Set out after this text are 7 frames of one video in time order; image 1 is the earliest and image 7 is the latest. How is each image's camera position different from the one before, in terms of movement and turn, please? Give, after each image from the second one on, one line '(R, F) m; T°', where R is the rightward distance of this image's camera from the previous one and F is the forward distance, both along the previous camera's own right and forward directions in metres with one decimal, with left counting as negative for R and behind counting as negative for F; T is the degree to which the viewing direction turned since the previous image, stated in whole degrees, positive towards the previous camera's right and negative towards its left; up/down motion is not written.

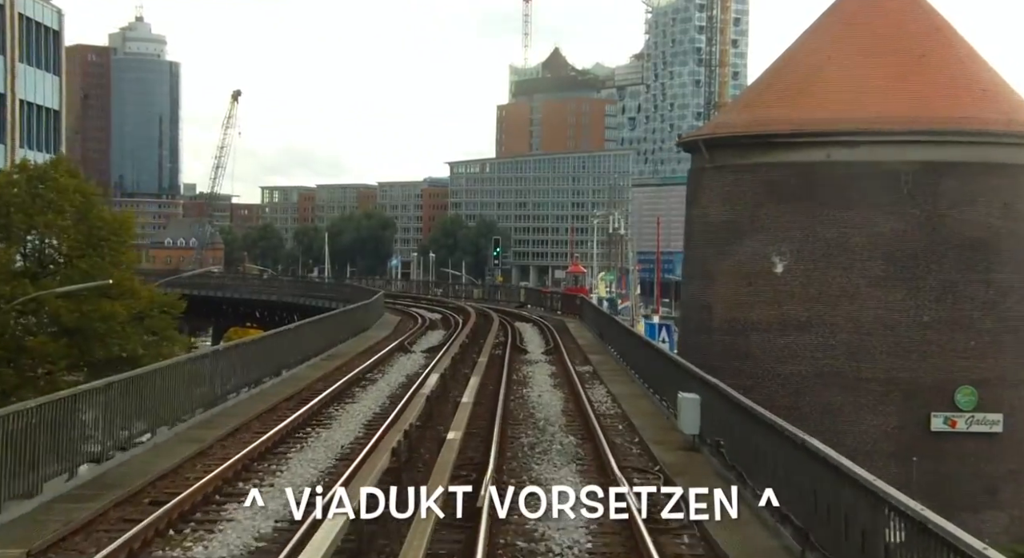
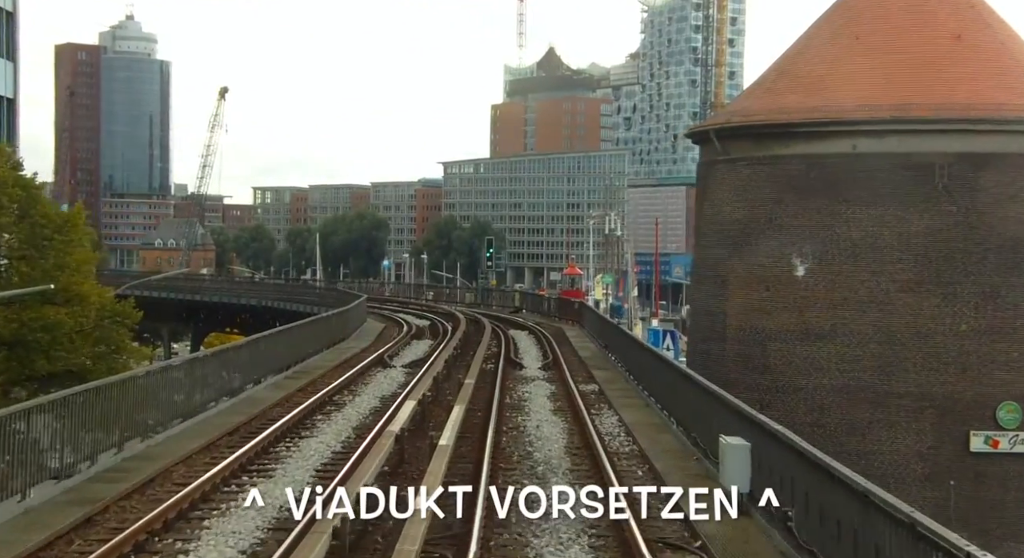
(0.0, +2.8) m; 0°
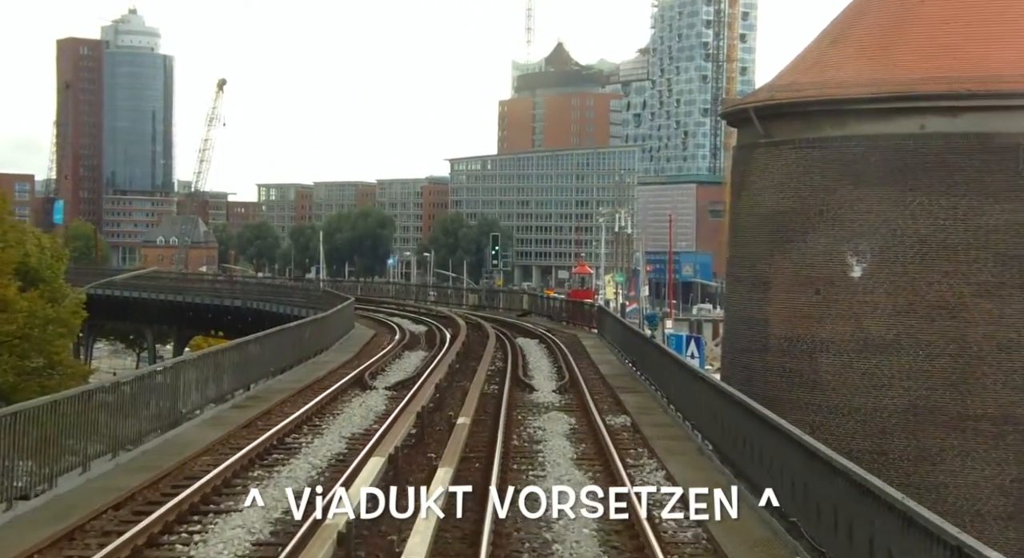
(0.0, +3.9) m; 0°
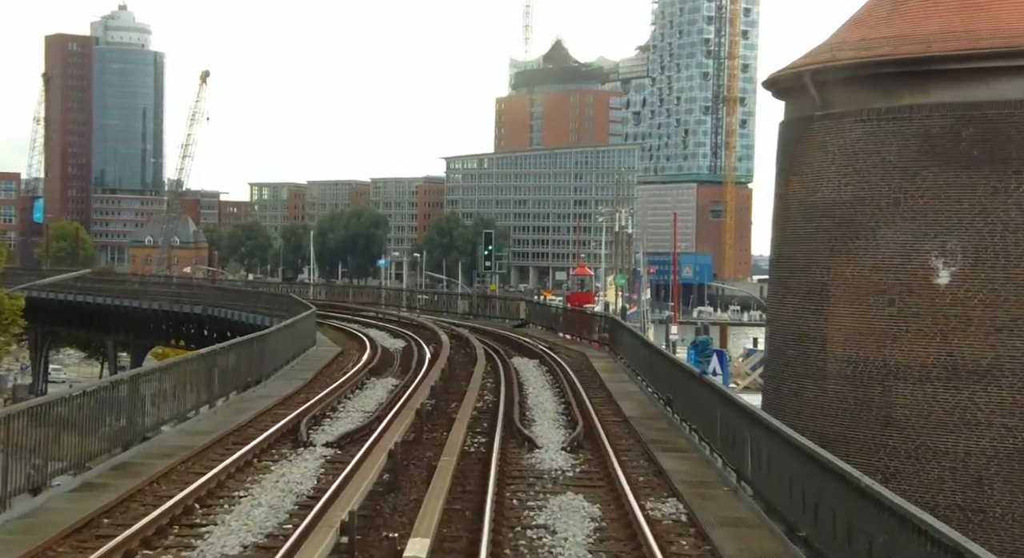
(0.0, +4.9) m; 0°
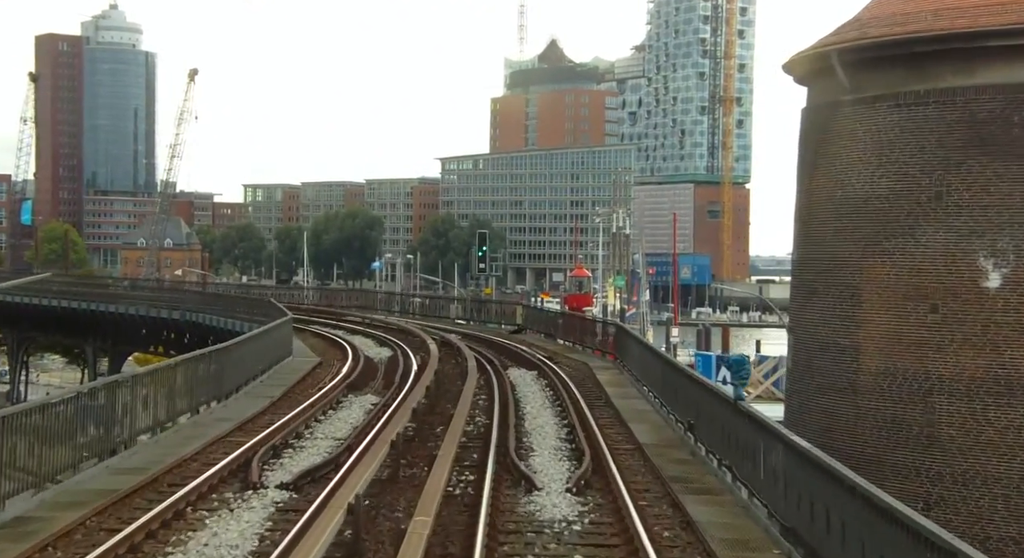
(0.0, +2.1) m; 0°
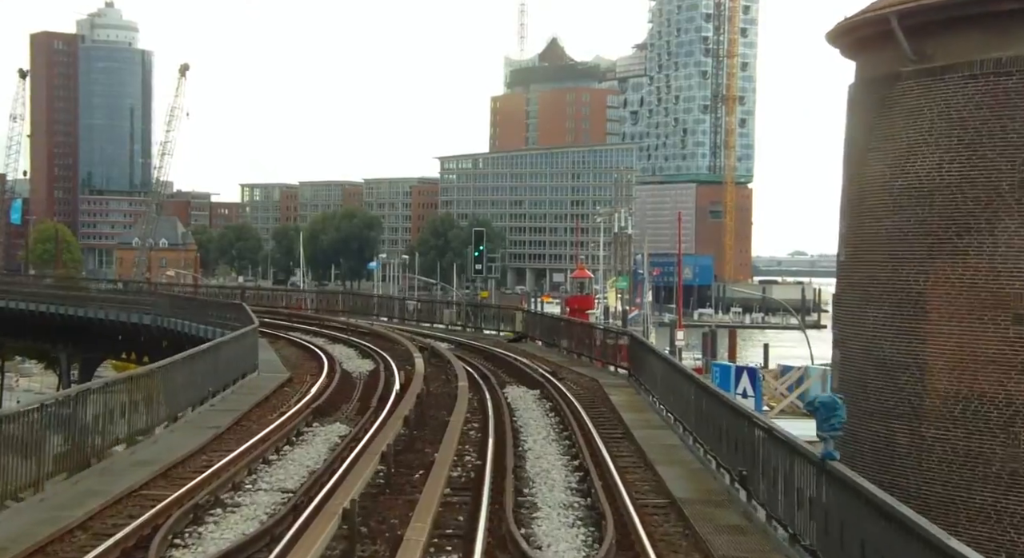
(0.0, +2.8) m; 0°
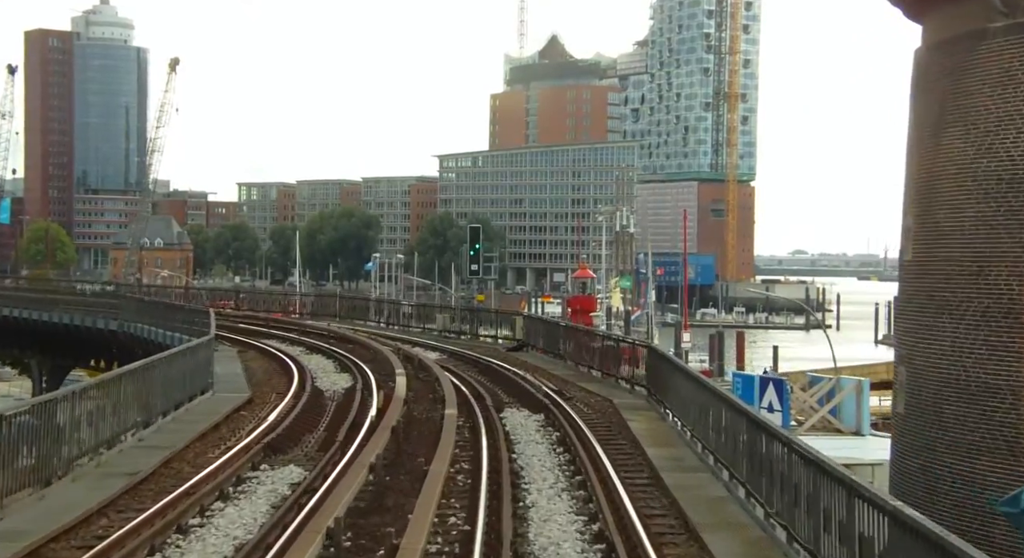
(0.0, +2.8) m; 0°
